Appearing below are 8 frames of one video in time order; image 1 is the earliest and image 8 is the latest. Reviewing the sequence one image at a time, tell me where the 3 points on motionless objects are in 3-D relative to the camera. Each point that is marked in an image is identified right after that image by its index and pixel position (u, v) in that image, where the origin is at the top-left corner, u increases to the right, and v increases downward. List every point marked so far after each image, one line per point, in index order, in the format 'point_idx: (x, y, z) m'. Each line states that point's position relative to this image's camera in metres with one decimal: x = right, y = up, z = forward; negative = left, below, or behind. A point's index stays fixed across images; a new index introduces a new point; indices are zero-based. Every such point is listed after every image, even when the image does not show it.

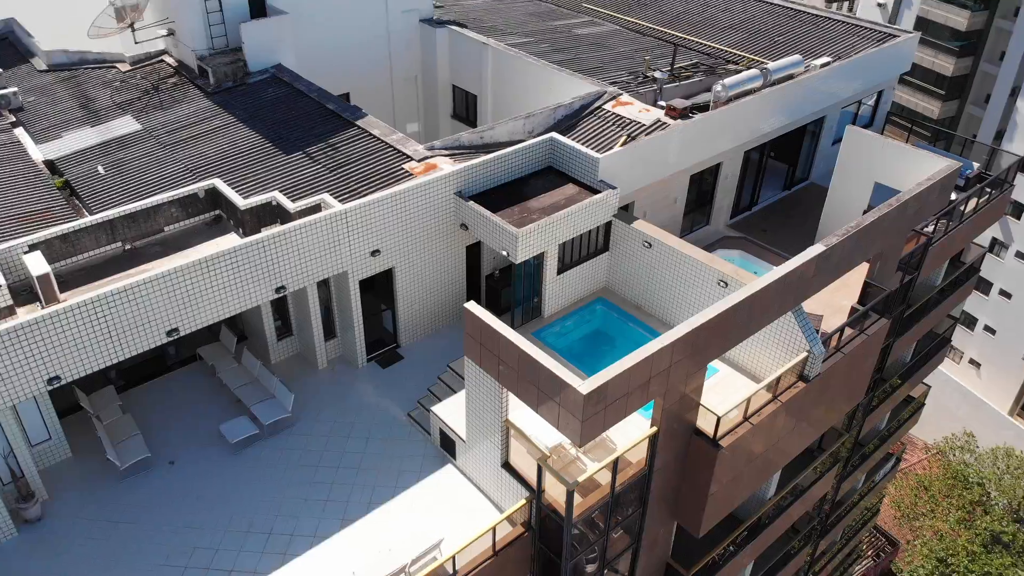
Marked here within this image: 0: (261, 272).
0: (-5.5, +0.4, +17.8) m
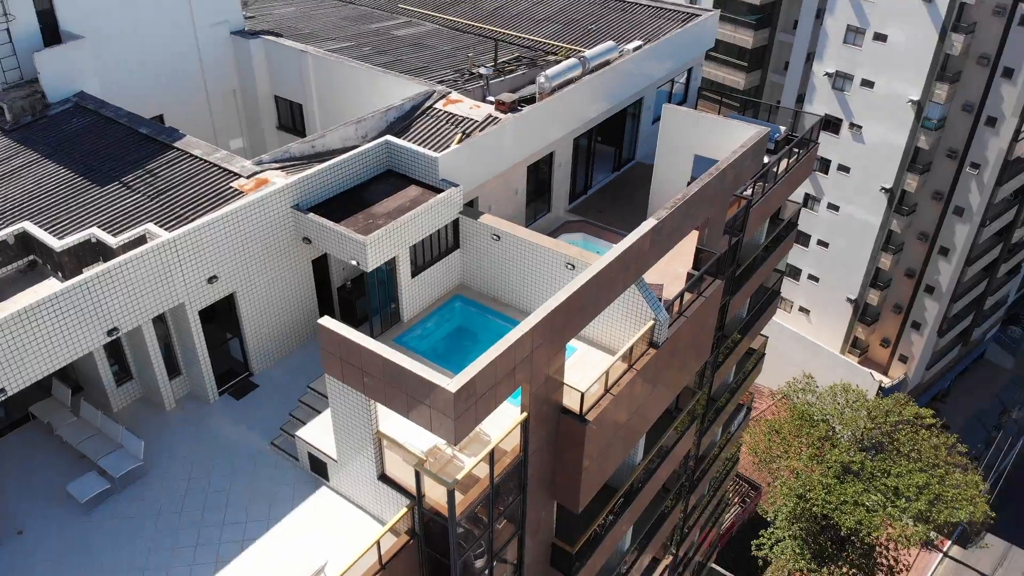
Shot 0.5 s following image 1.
0: (-8.8, -0.6, +16.4) m
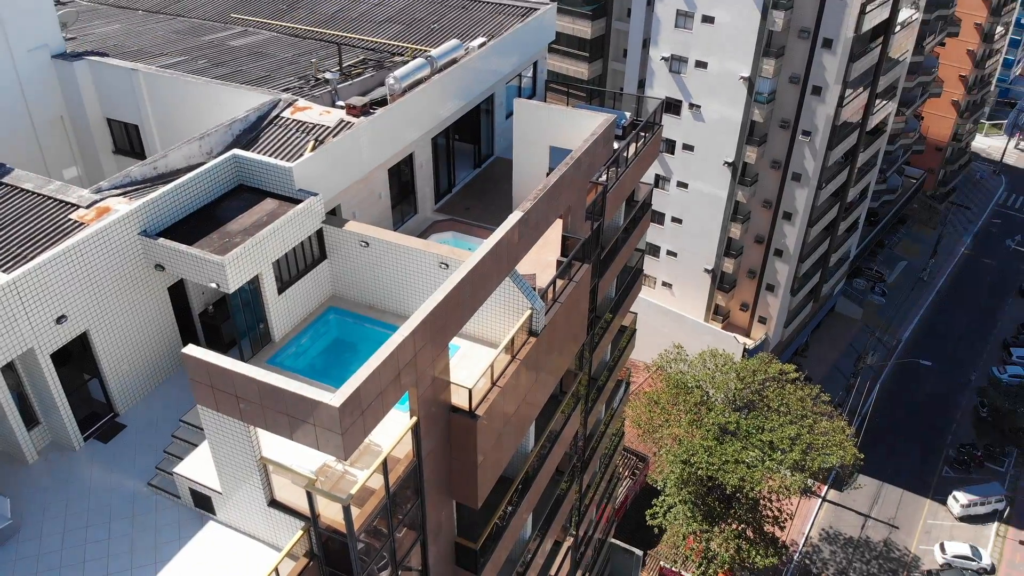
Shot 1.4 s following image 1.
0: (-11.3, -1.7, +14.8) m
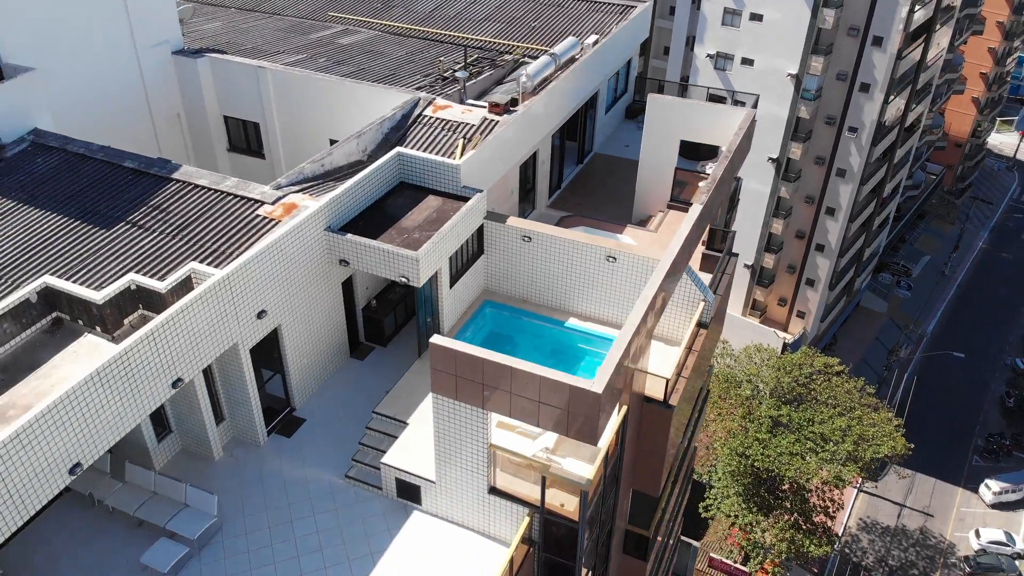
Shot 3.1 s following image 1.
0: (-7.0, -1.6, +15.0) m
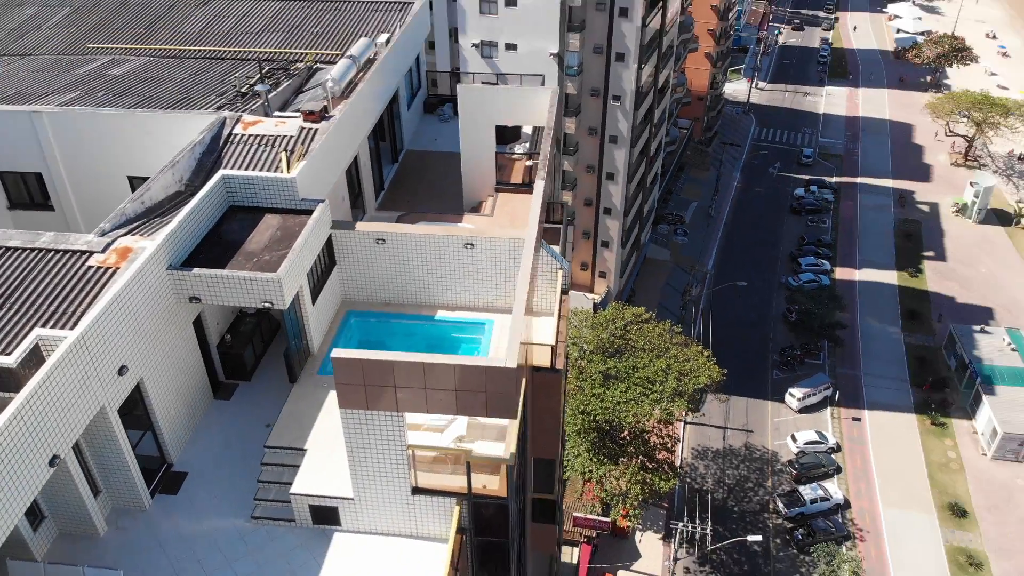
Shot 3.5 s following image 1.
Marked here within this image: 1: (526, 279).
0: (-8.6, -2.9, +13.3) m
1: (+0.2, +0.3, +16.3) m
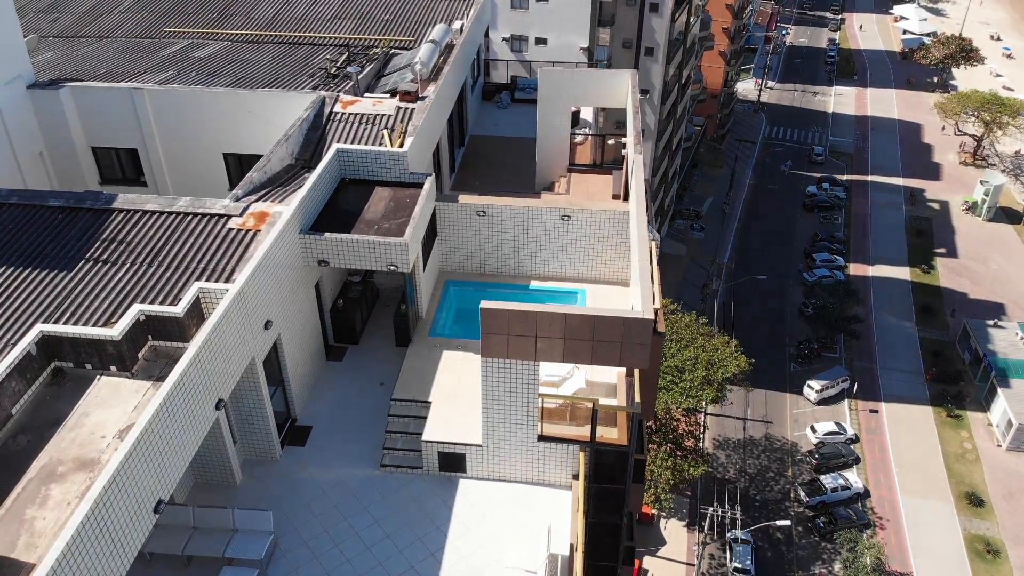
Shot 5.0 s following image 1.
0: (-6.0, -2.0, +14.3) m
1: (+2.9, +1.2, +17.3) m
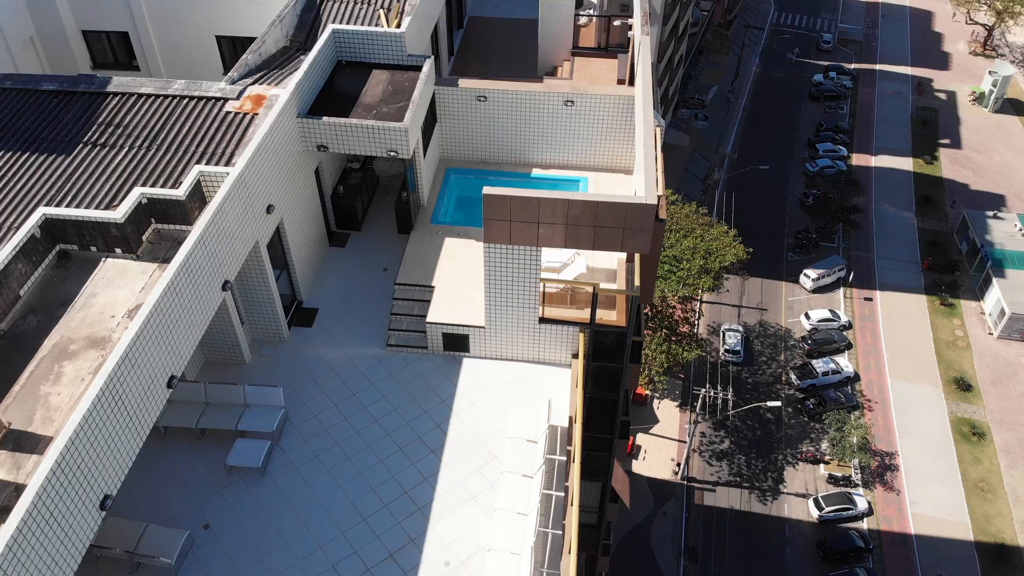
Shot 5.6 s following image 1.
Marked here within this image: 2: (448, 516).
0: (-5.9, +0.3, +14.6) m
1: (+2.9, +3.9, +17.1) m
2: (-1.3, -4.6, +15.1) m
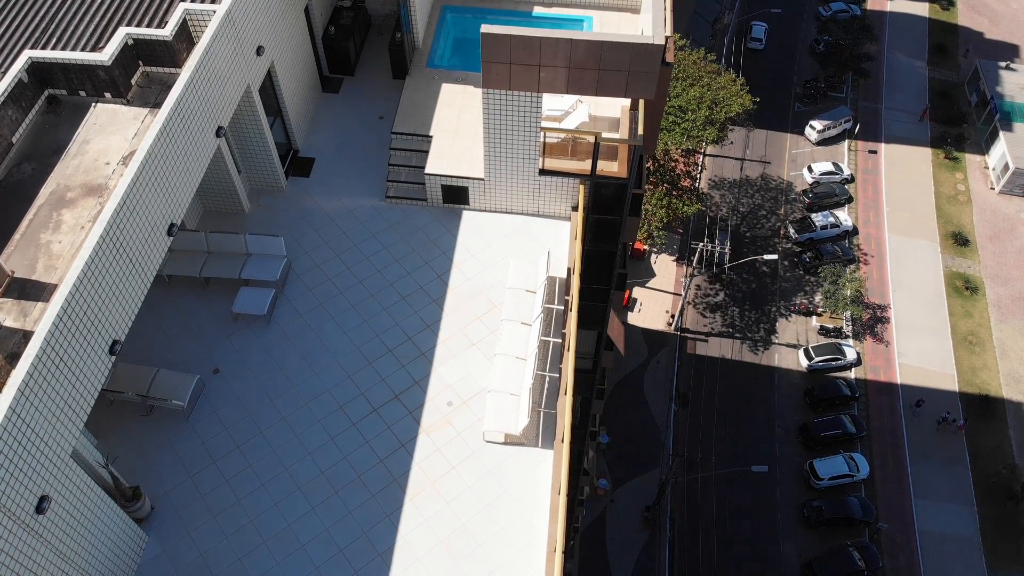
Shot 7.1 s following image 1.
0: (-5.9, +3.2, +14.1) m
1: (+2.9, +7.2, +16.0) m
2: (-1.3, -1.5, +15.6) m
